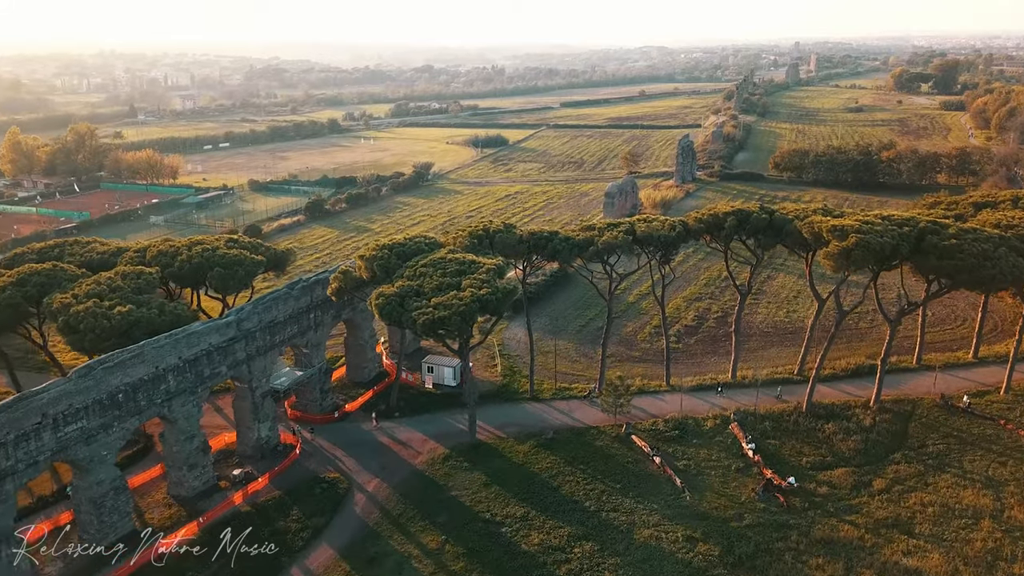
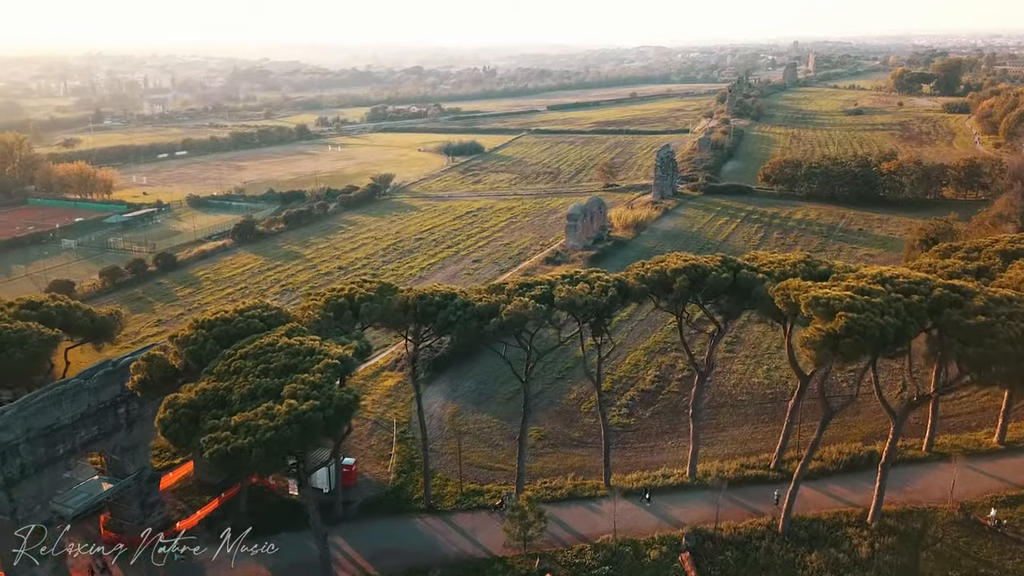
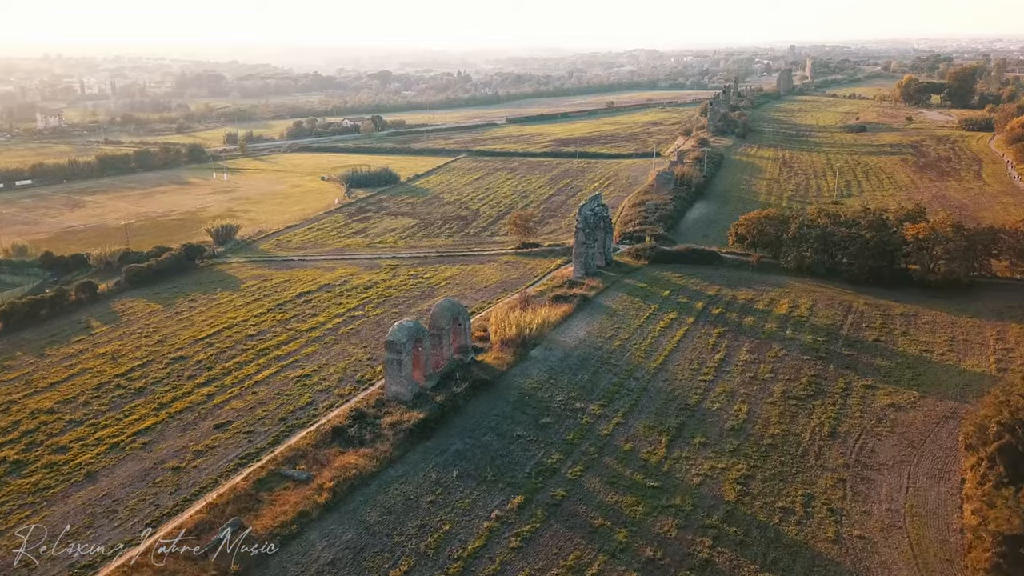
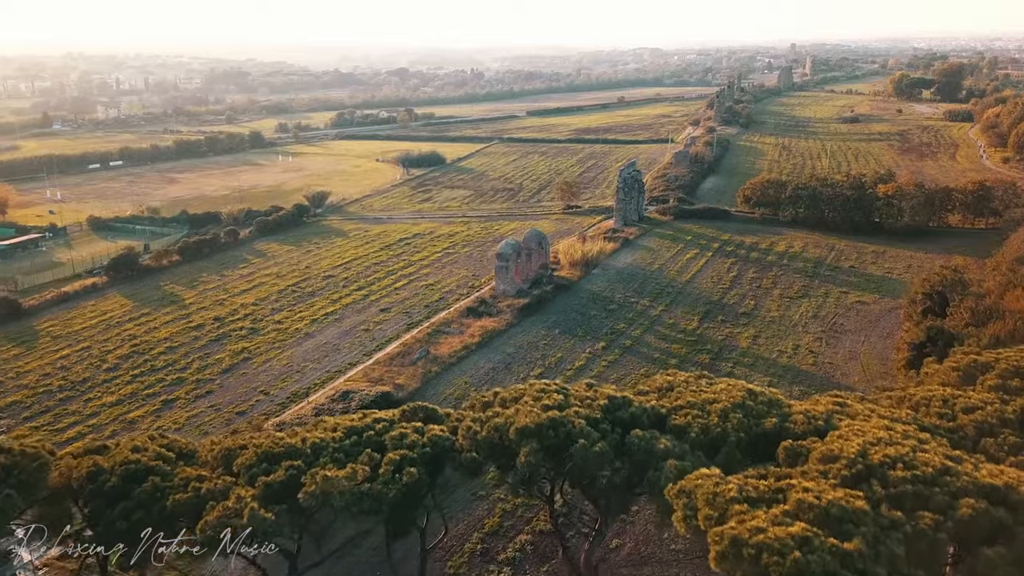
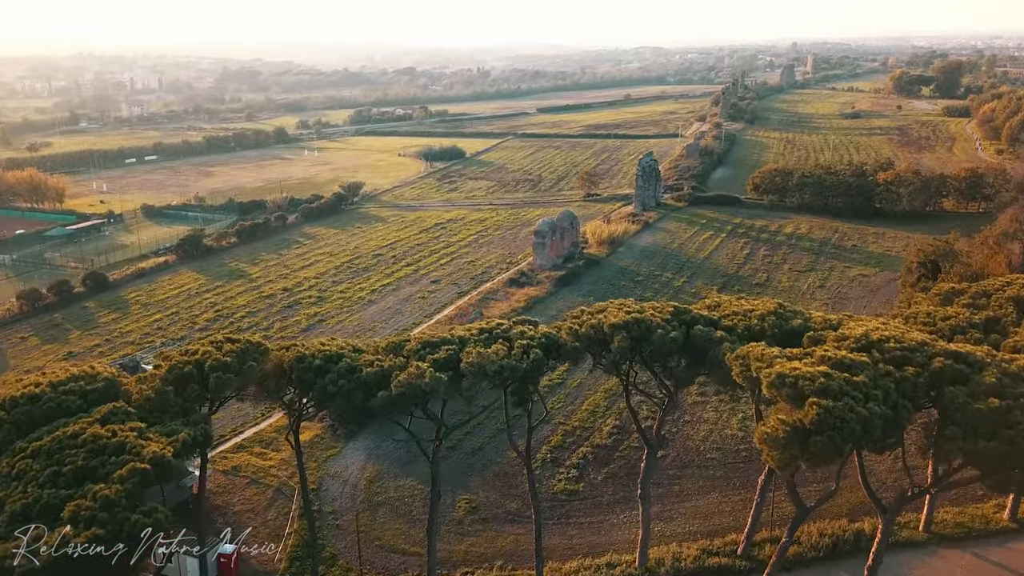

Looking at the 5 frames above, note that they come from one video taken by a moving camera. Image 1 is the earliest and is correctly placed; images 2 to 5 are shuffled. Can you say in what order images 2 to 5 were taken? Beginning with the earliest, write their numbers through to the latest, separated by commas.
2, 5, 4, 3
